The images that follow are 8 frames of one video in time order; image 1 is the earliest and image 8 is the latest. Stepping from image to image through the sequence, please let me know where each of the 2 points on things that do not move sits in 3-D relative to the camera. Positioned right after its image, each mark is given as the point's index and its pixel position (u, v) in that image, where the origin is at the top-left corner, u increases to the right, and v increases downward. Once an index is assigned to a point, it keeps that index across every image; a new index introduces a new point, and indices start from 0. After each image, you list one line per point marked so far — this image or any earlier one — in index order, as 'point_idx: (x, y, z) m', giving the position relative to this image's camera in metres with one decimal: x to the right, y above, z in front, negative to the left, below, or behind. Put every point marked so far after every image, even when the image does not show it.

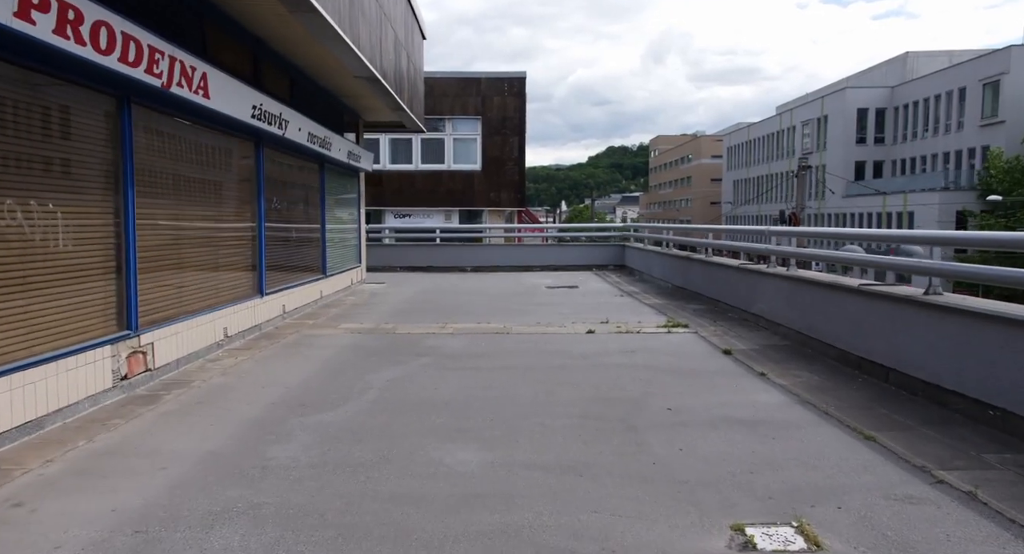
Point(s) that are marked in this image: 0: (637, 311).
0: (+2.1, -0.6, +10.2) m
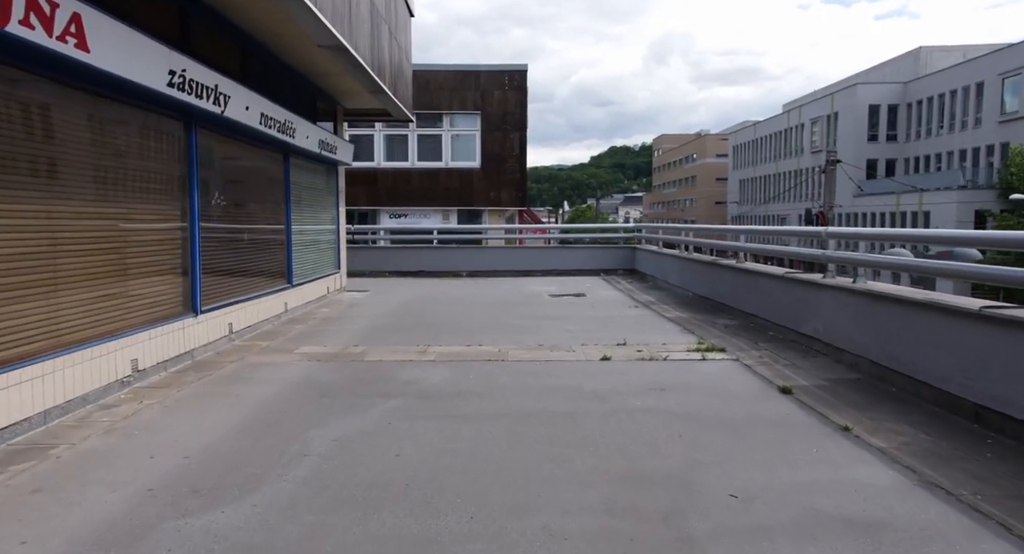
0: (+2.1, -0.7, +8.6) m
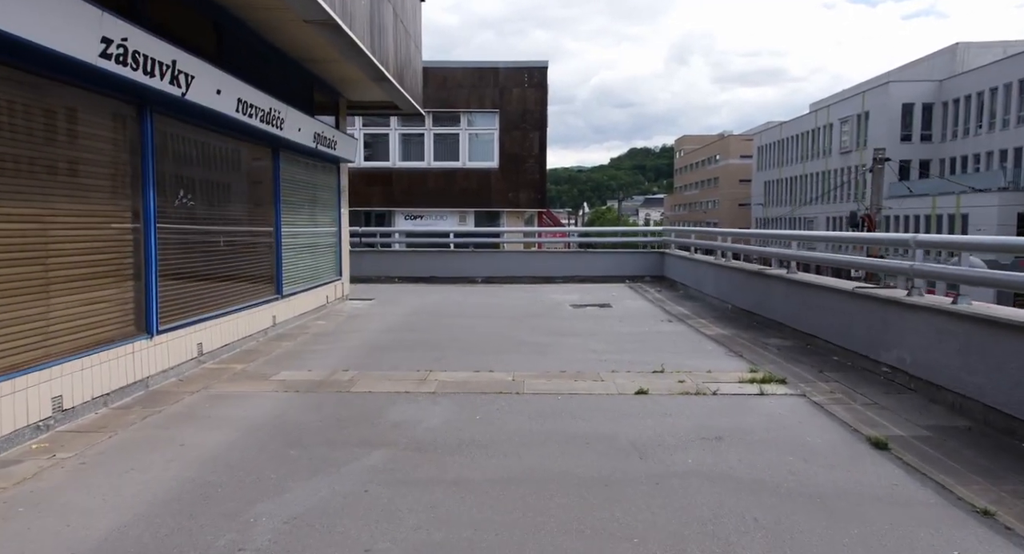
0: (+2.3, -0.9, +7.4) m
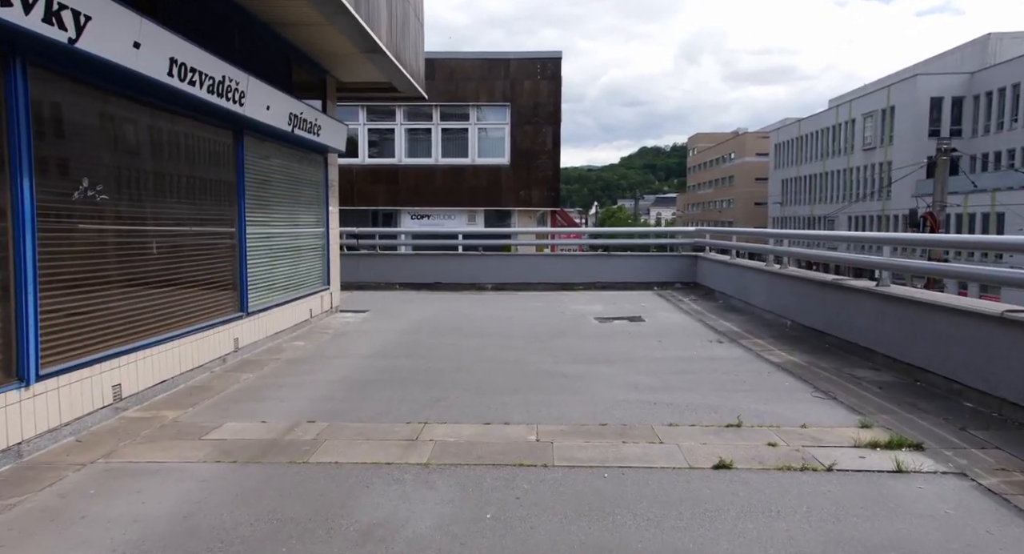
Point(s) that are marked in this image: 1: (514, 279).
0: (+2.4, -1.0, +5.8) m
1: (+0.1, -0.1, +14.4) m
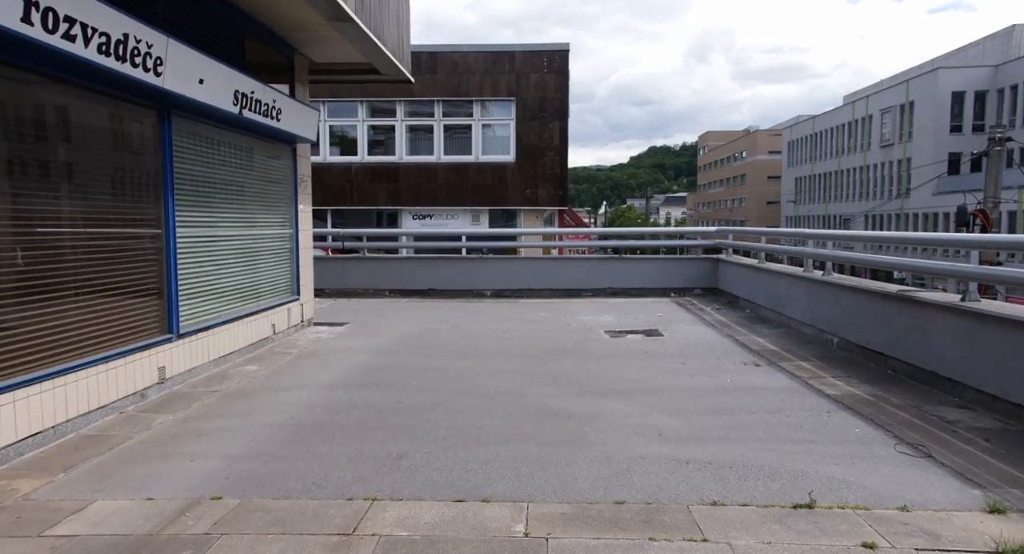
0: (+2.4, -1.1, +4.4) m
1: (+0.1, -0.2, +13.1) m
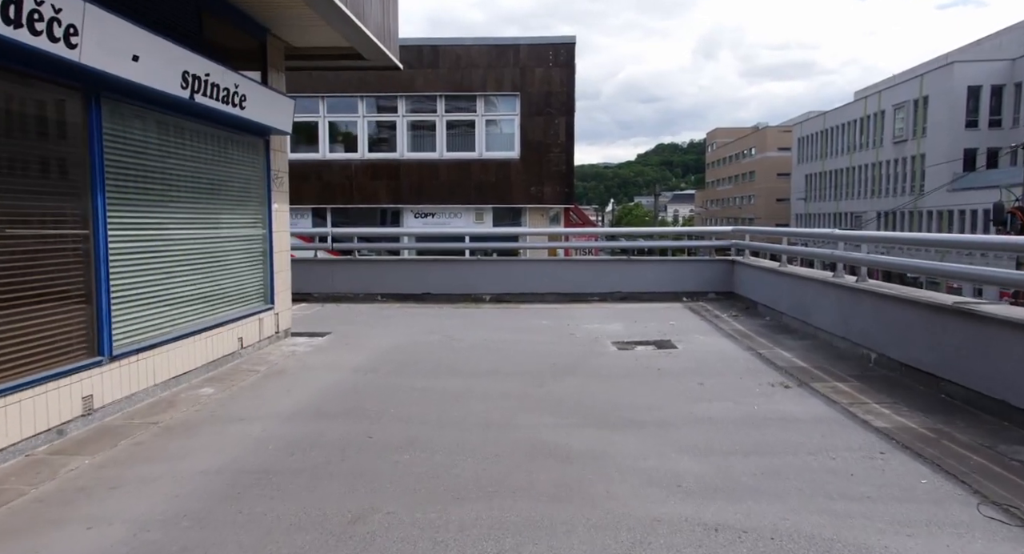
0: (+2.3, -1.2, +3.6) m
1: (+0.1, -0.2, +12.3) m
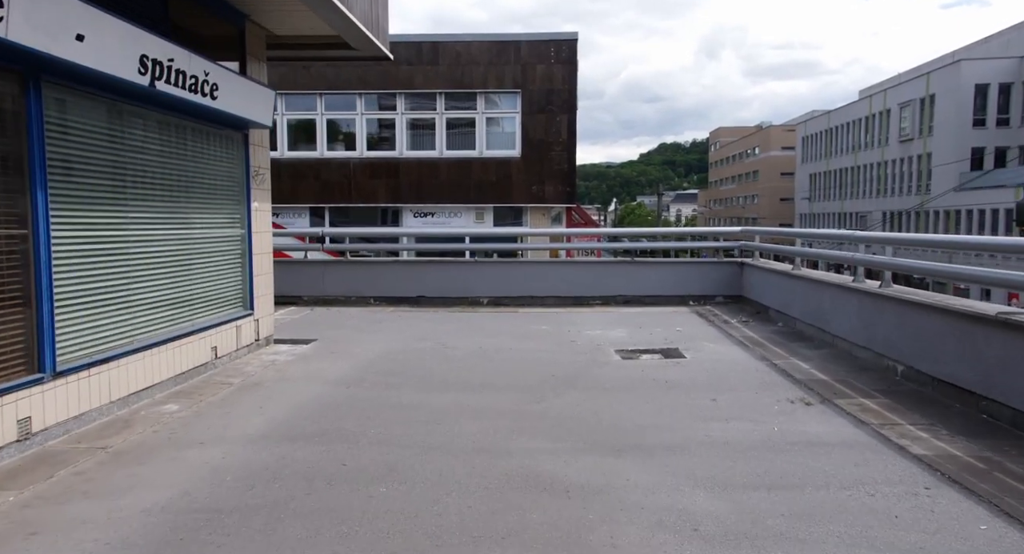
0: (+2.2, -1.3, +3.0) m
1: (+0.1, -0.3, +11.8) m
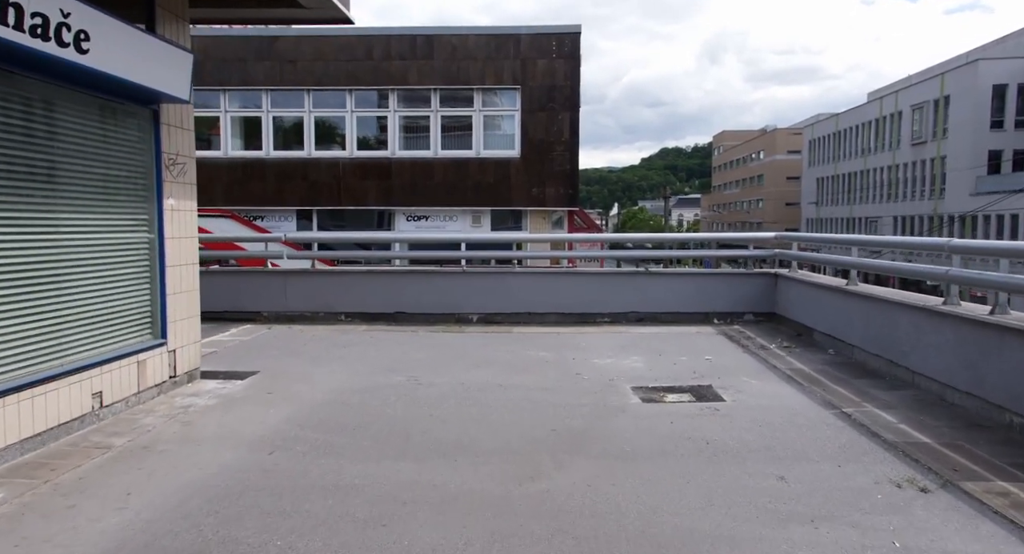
0: (+2.1, -1.4, +1.4) m
1: (0.0, -0.5, +10.1) m
